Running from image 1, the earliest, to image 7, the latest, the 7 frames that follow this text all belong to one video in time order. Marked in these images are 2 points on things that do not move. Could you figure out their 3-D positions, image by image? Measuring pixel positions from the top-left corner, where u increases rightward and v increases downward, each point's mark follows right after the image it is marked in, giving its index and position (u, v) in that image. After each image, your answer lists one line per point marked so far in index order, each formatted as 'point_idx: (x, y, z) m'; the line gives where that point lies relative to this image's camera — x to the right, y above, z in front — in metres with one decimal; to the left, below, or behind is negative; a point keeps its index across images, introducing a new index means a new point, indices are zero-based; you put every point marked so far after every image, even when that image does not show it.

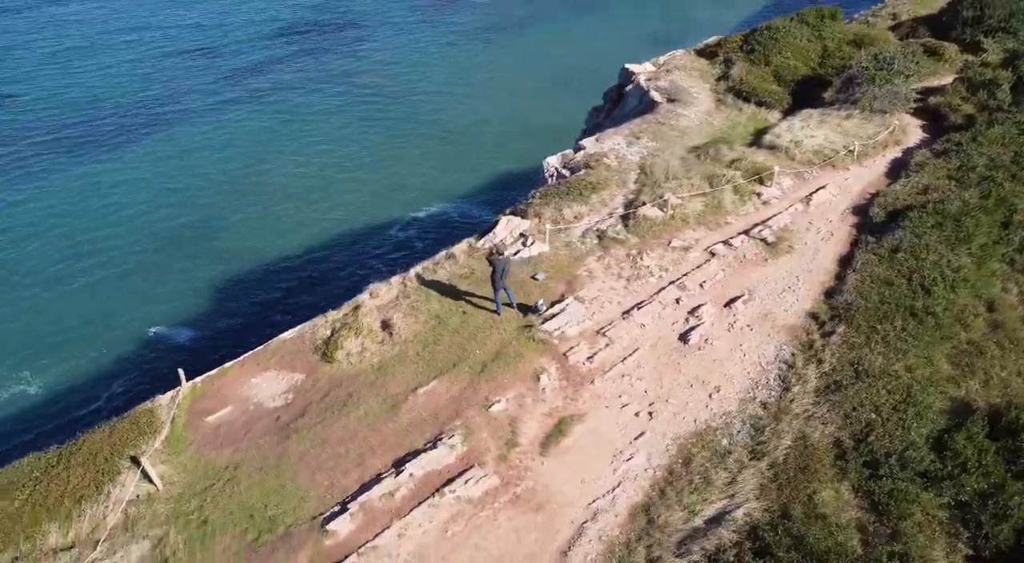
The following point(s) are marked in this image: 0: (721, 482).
0: (+4.2, -4.1, +17.2) m
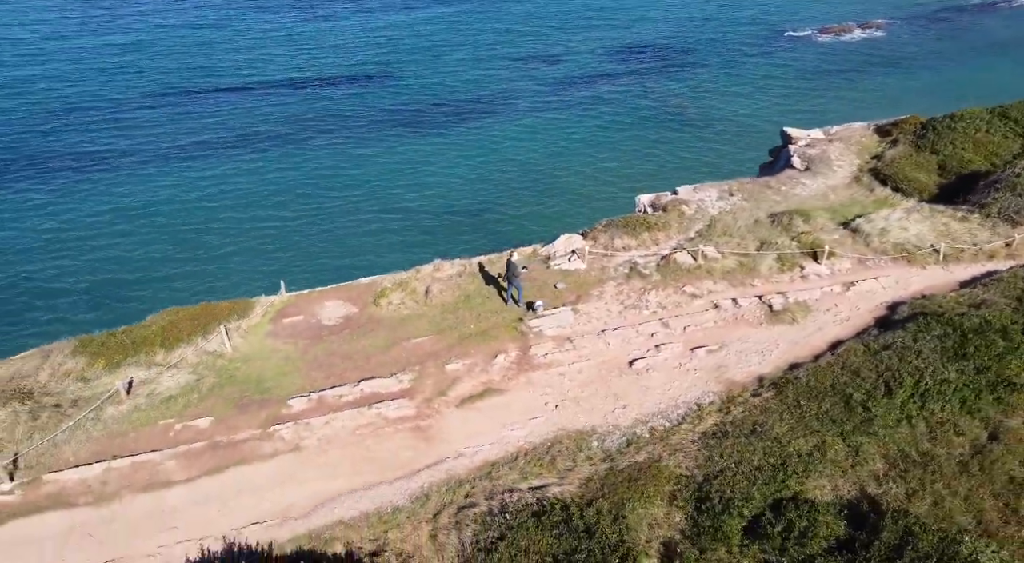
0: (+1.3, -4.7, +21.7) m
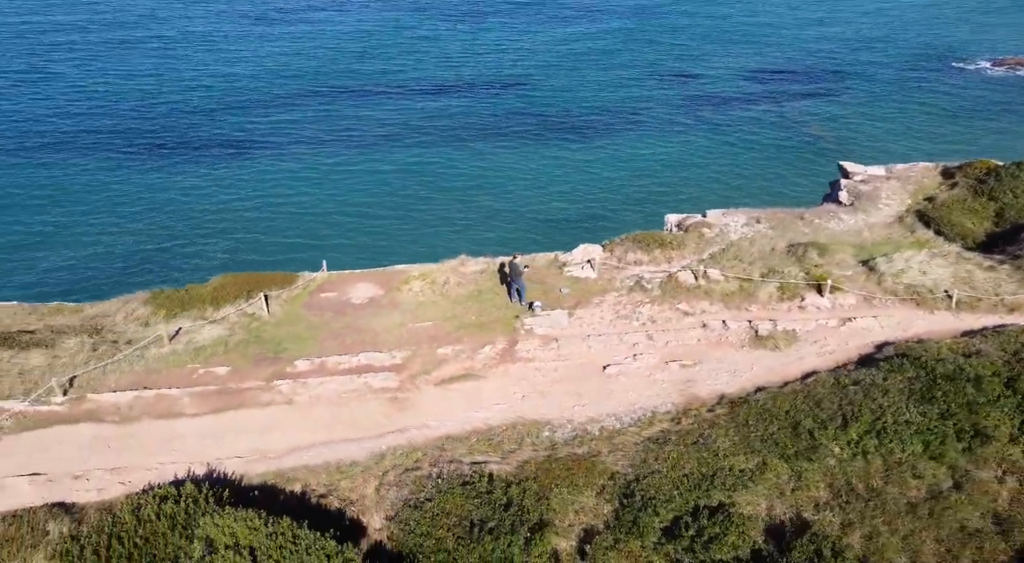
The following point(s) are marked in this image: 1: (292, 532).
0: (-0.1, -4.7, +24.1) m
1: (-5.2, -5.9, +19.6) m
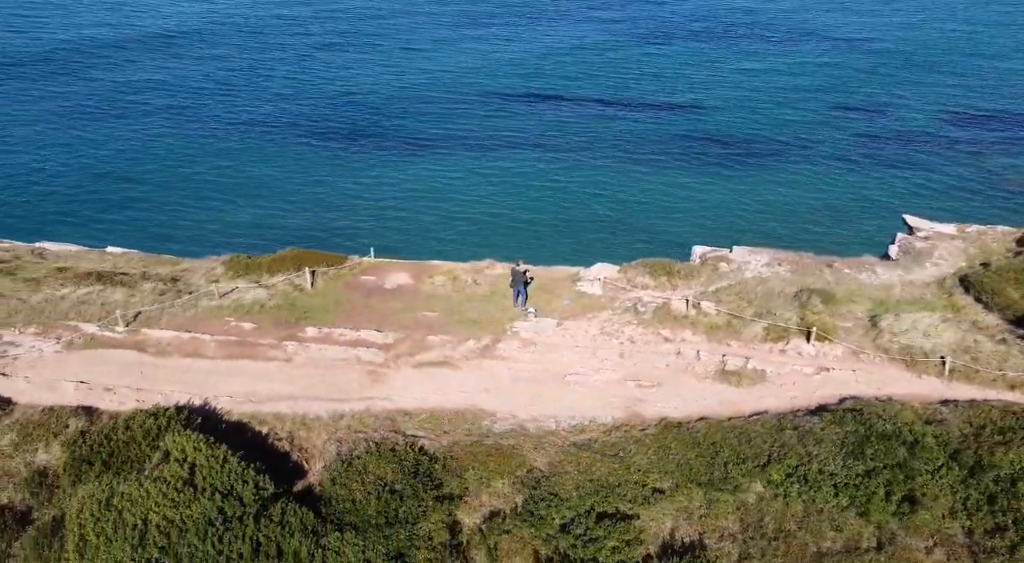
0: (-2.0, -4.7, +27.1) m
1: (-8.2, -5.0, +23.9) m
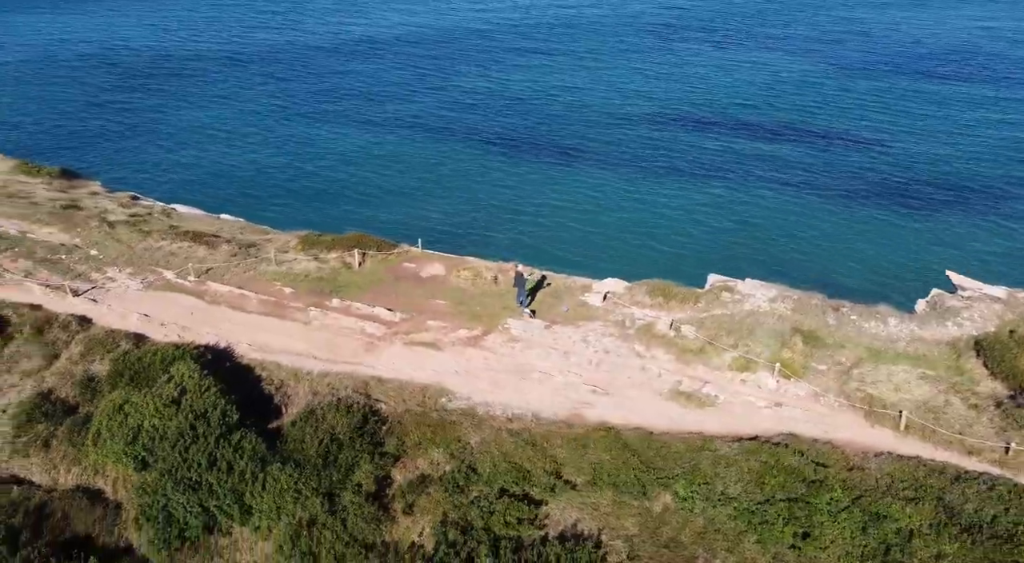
0: (-3.7, -4.3, +31.0) m
1: (-10.4, -3.7, +29.3) m
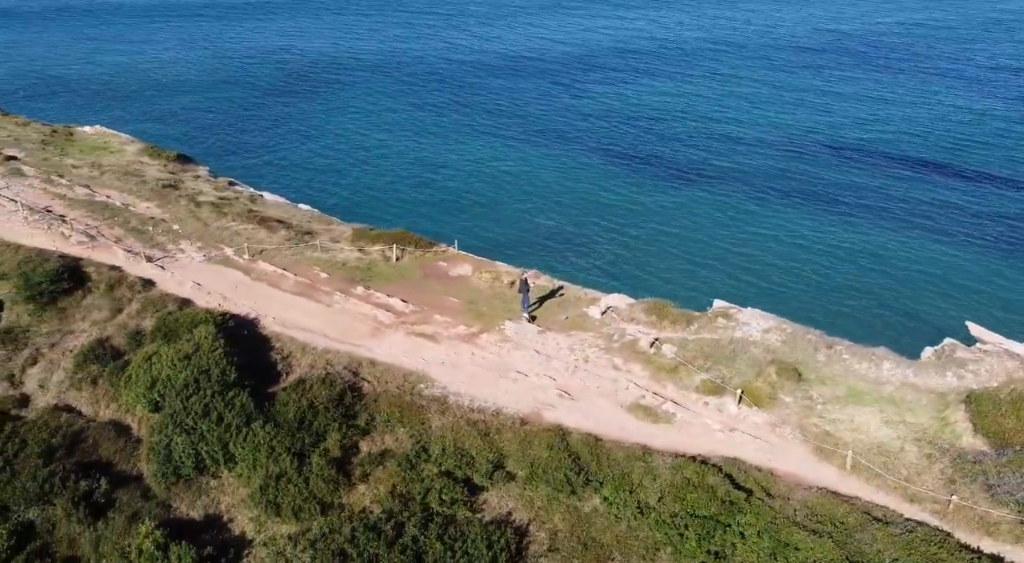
0: (-4.8, -4.1, +34.2) m
1: (-11.5, -2.8, +33.8) m
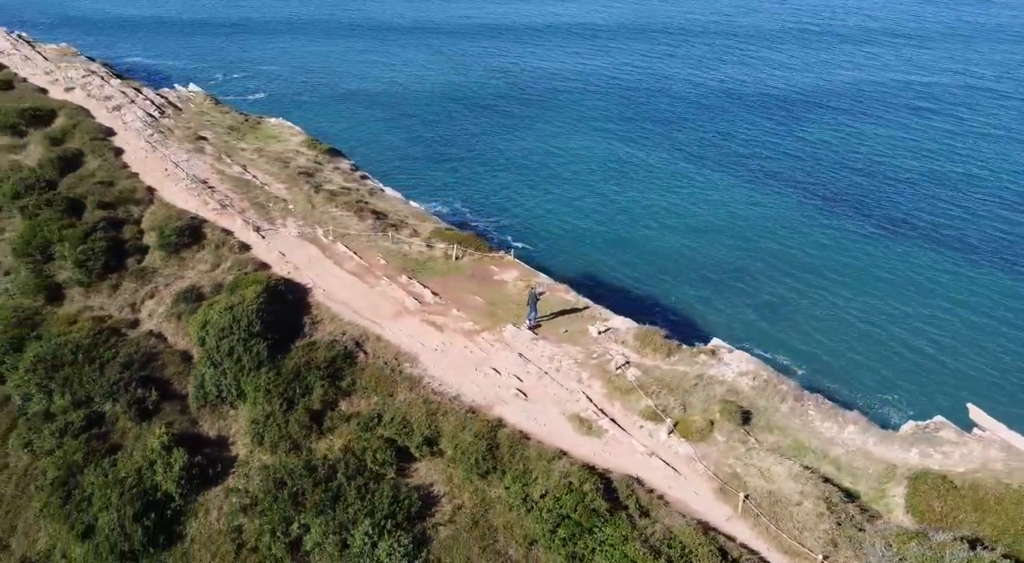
0: (-5.7, -3.5, +39.3) m
1: (-12.0, -1.2, +40.9) m
